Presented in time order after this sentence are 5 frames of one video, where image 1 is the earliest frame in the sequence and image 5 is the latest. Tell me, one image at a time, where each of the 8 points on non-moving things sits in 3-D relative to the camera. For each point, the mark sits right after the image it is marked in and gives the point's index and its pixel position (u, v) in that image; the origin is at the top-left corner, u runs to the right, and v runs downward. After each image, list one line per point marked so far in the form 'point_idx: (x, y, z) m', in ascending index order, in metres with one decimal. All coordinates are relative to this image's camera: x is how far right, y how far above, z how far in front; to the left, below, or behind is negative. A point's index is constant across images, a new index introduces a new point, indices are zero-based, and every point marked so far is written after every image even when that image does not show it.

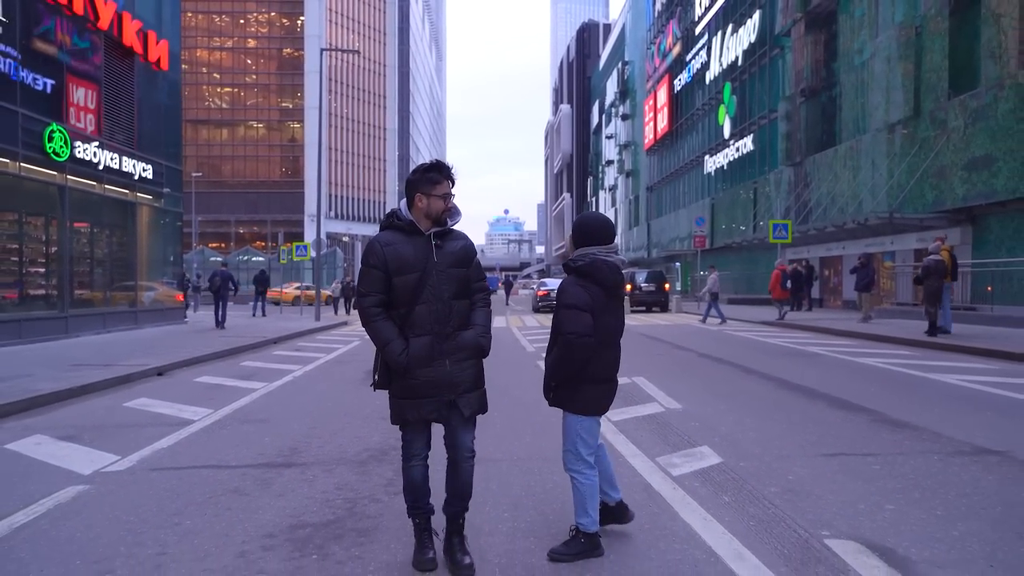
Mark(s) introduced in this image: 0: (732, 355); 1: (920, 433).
0: (+3.9, -1.2, +14.9) m
1: (+3.2, -1.1, +6.7) m
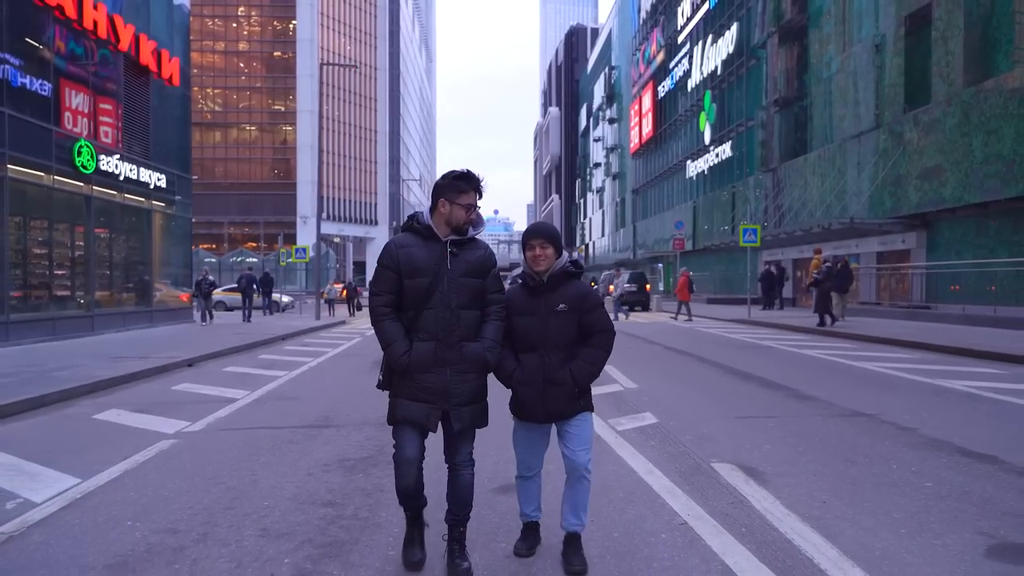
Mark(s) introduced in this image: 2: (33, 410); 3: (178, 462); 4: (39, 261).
0: (+3.7, -1.2, +16.8) m
1: (+3.1, -1.2, +8.5) m
2: (-5.3, -1.3, +9.3) m
3: (-2.5, -1.3, +6.4) m
4: (-10.4, +0.6, +18.4) m
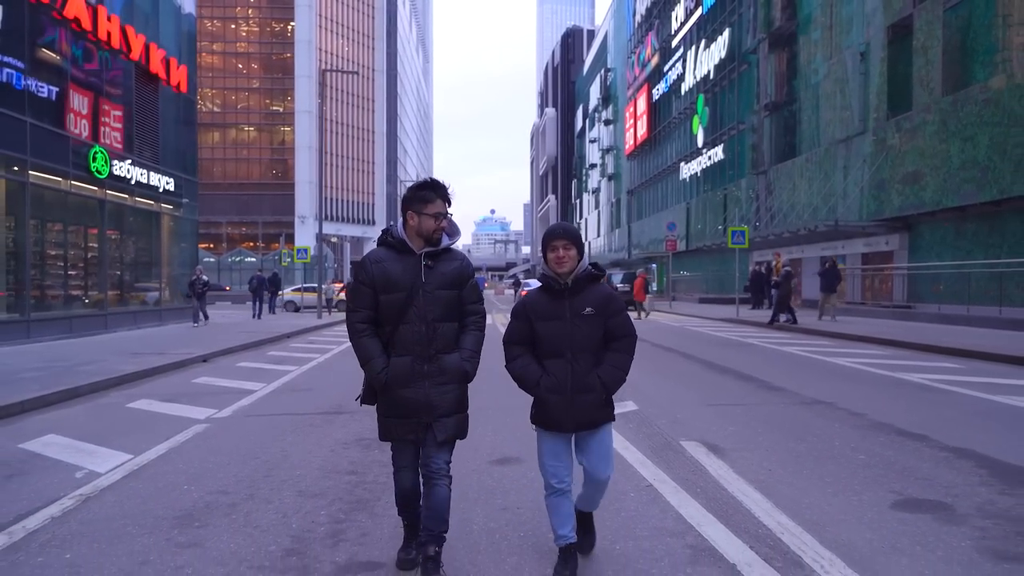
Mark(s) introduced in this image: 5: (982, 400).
0: (+3.6, -1.2, +17.7) m
1: (+3.1, -1.2, +9.4) m
2: (-5.3, -1.3, +10.2) m
3: (-2.5, -1.3, +7.2) m
4: (-10.5, +0.6, +19.3) m
5: (+5.0, -1.2, +8.9) m
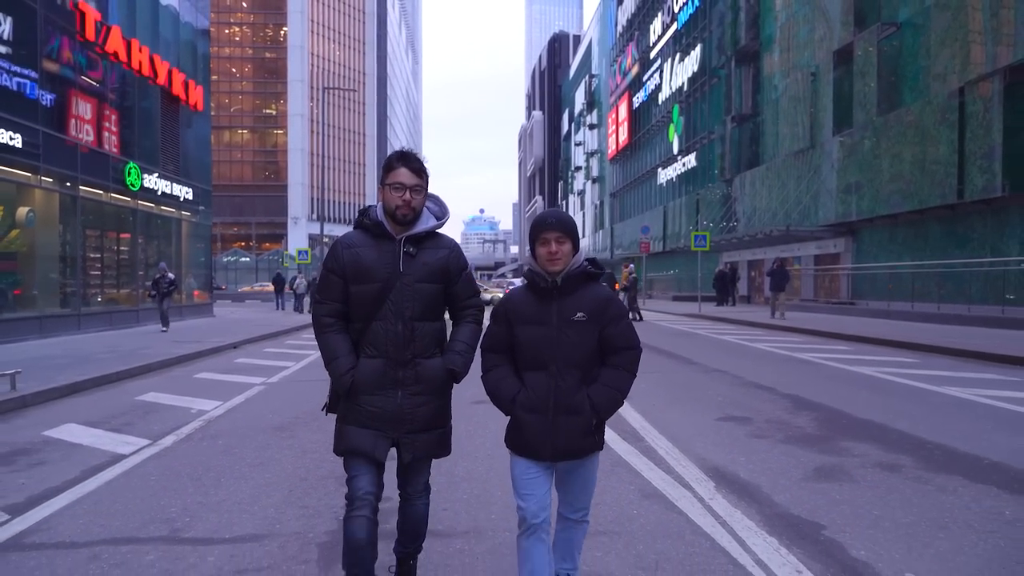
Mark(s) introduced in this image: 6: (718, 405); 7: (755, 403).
0: (+3.2, -1.2, +20.7) m
1: (+2.7, -1.1, +12.4) m
2: (-5.7, -1.3, +13.0) m
3: (-2.8, -1.3, +10.2) m
4: (-10.9, +0.6, +22.1) m
5: (+4.7, -1.2, +11.9) m
6: (+2.1, -1.2, +8.5) m
7: (+2.5, -1.2, +8.6) m
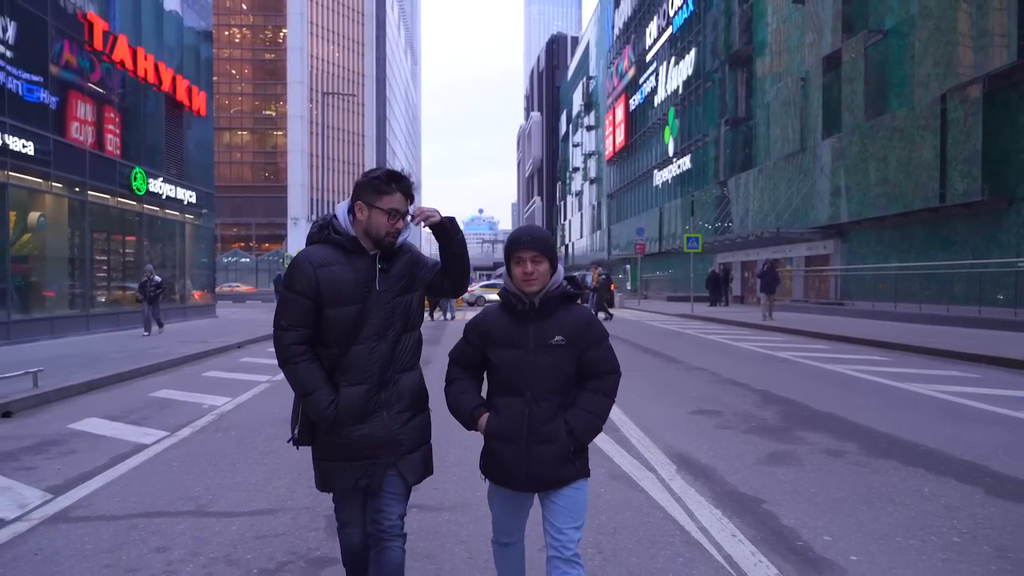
0: (+3.0, -1.2, +21.3) m
1: (+2.6, -1.2, +13.1) m
2: (-5.8, -1.3, +13.7) m
3: (-3.0, -1.3, +10.8) m
4: (-11.1, +0.6, +22.7) m
5: (+4.6, -1.2, +12.5) m
6: (+2.0, -1.2, +9.2) m
7: (+2.4, -1.2, +9.2) m
